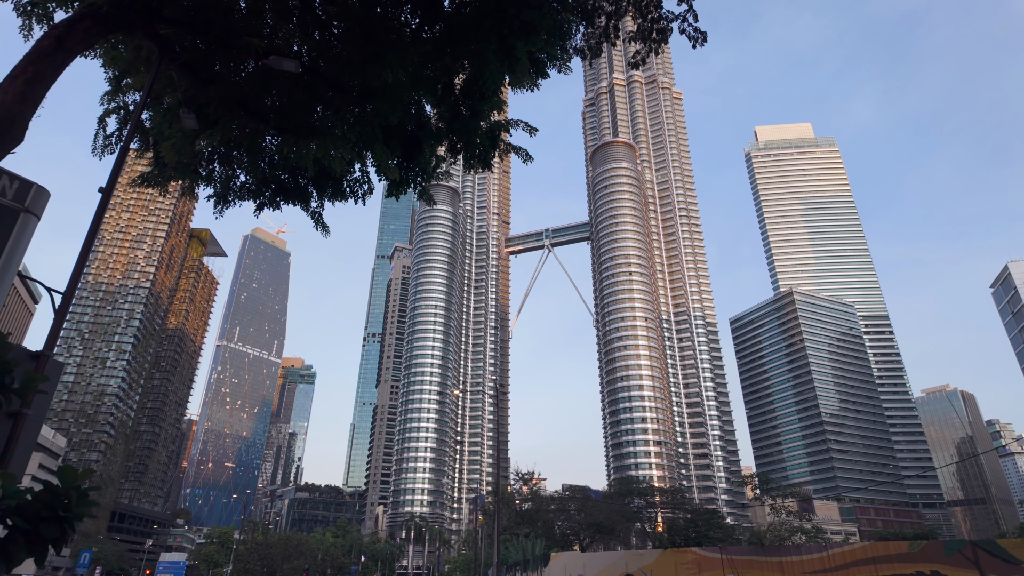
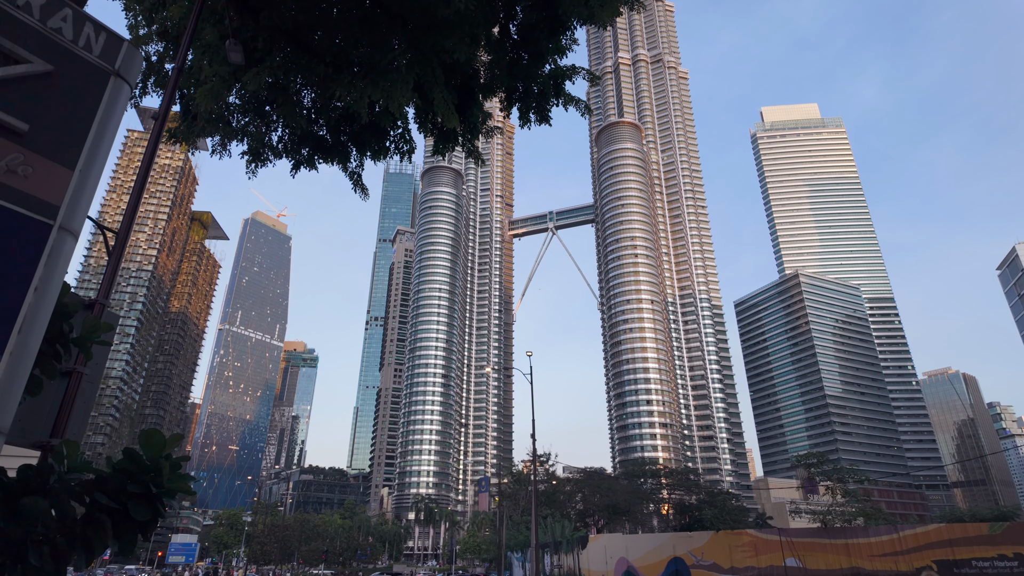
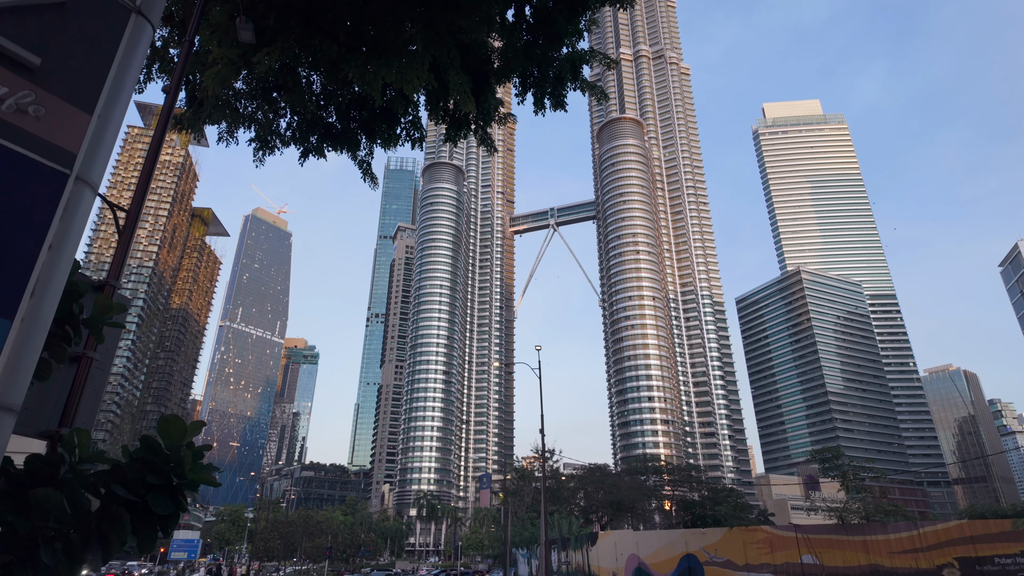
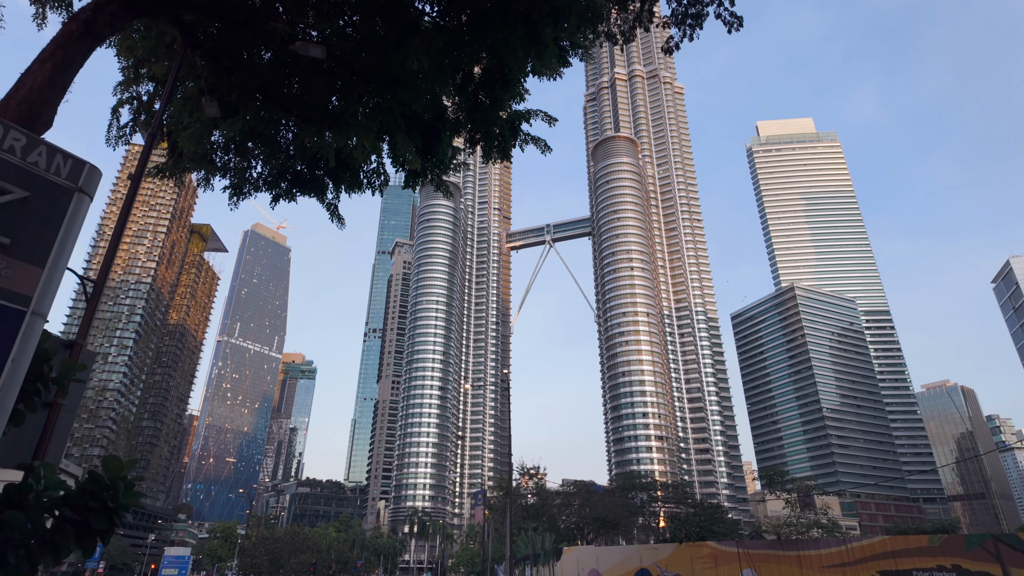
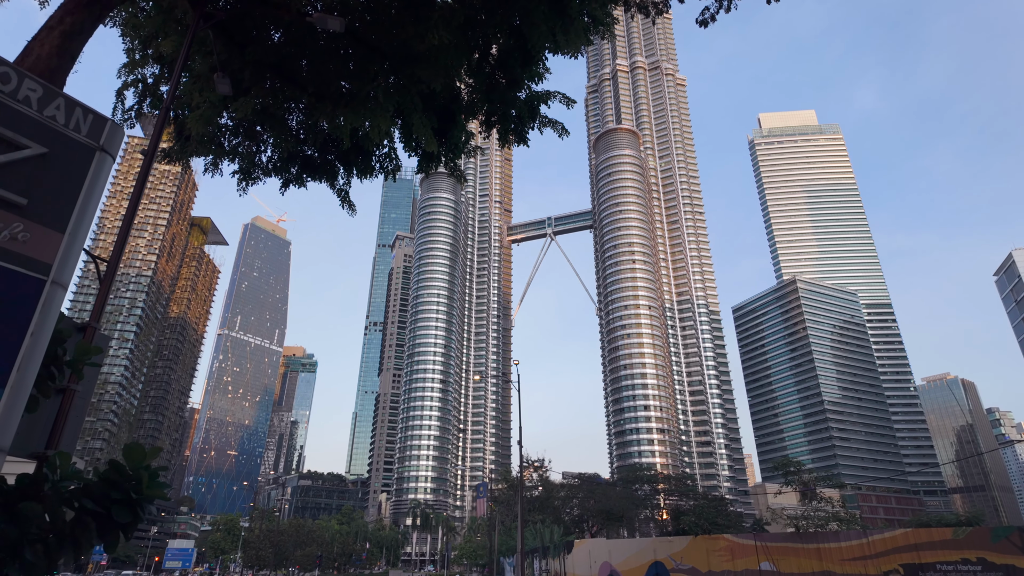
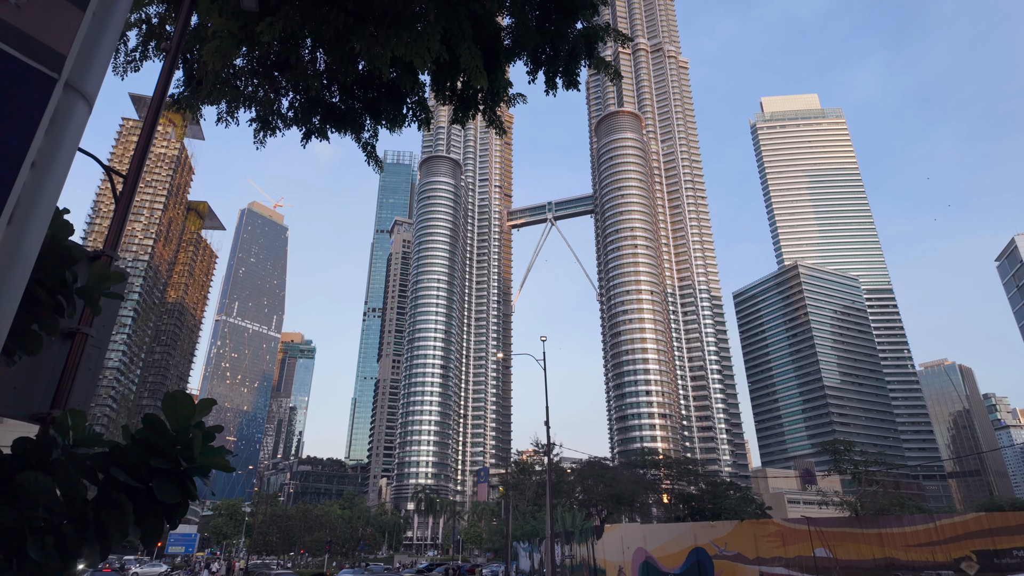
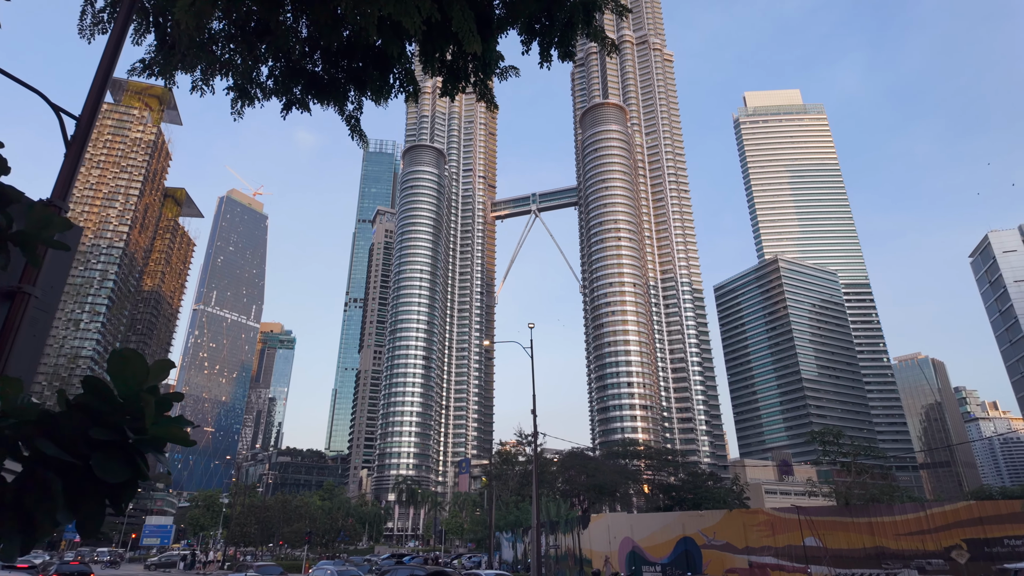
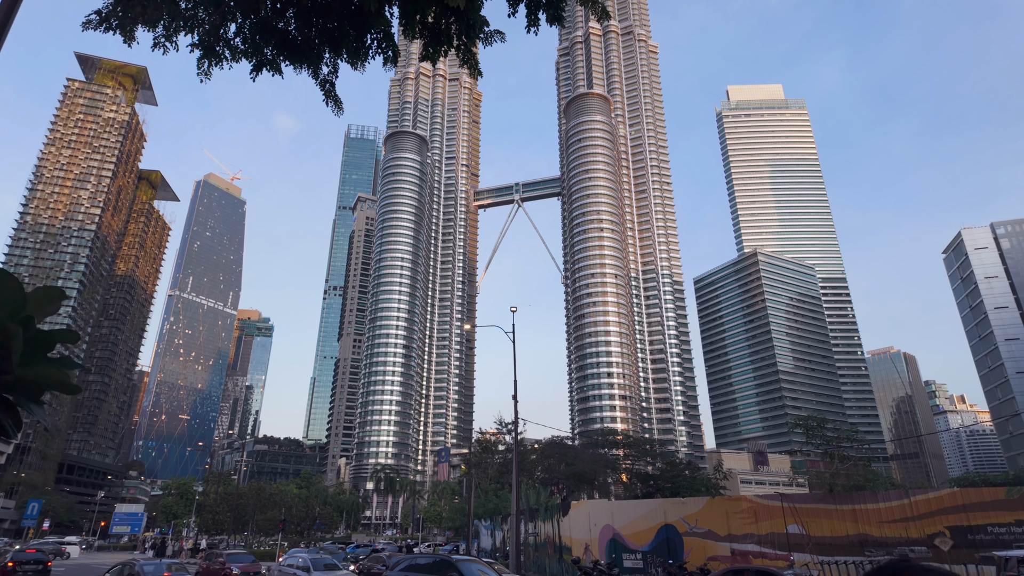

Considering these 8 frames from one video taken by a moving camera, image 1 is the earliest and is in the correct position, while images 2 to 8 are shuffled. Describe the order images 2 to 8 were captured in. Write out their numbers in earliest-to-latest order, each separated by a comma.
4, 5, 2, 3, 6, 7, 8
